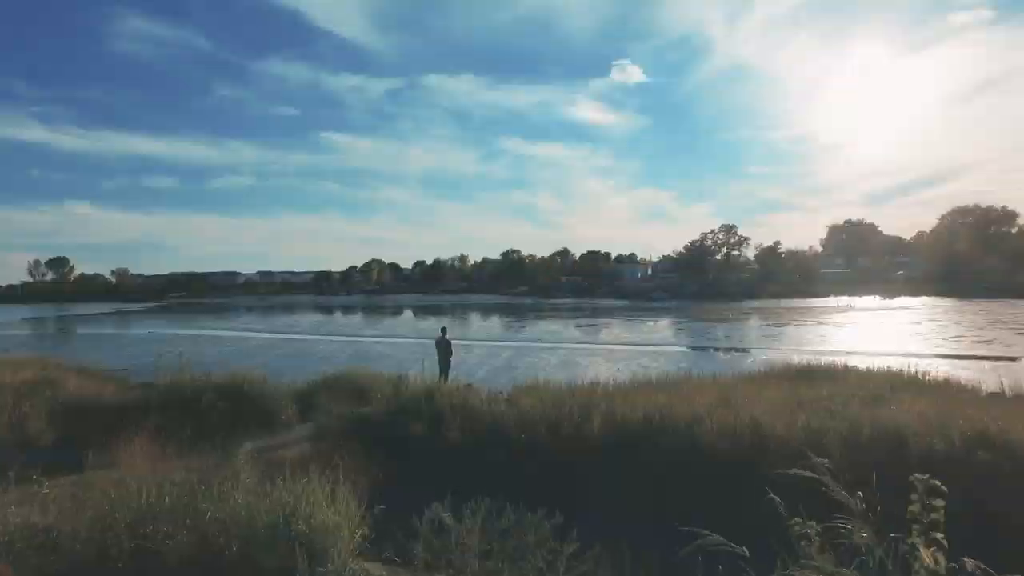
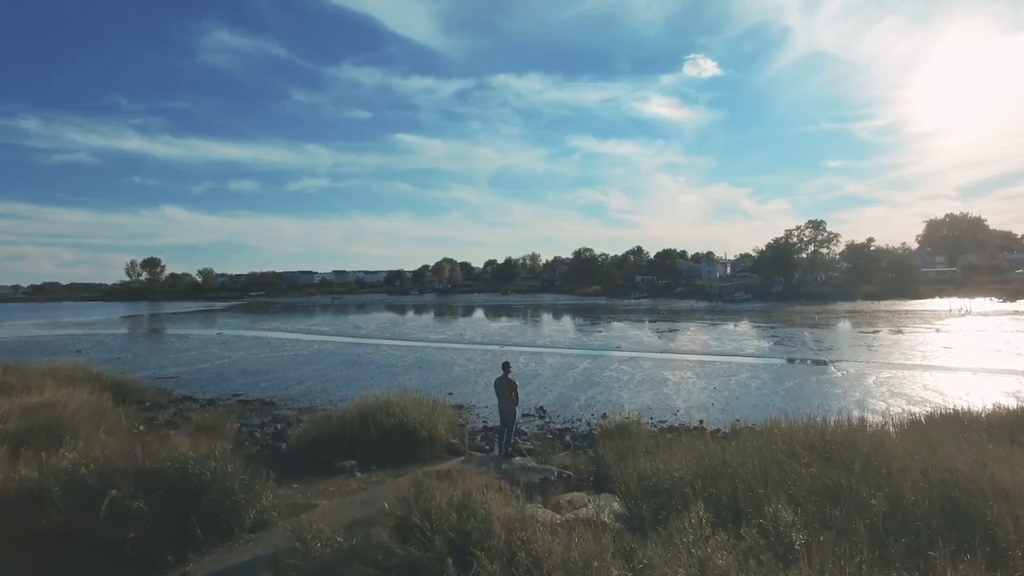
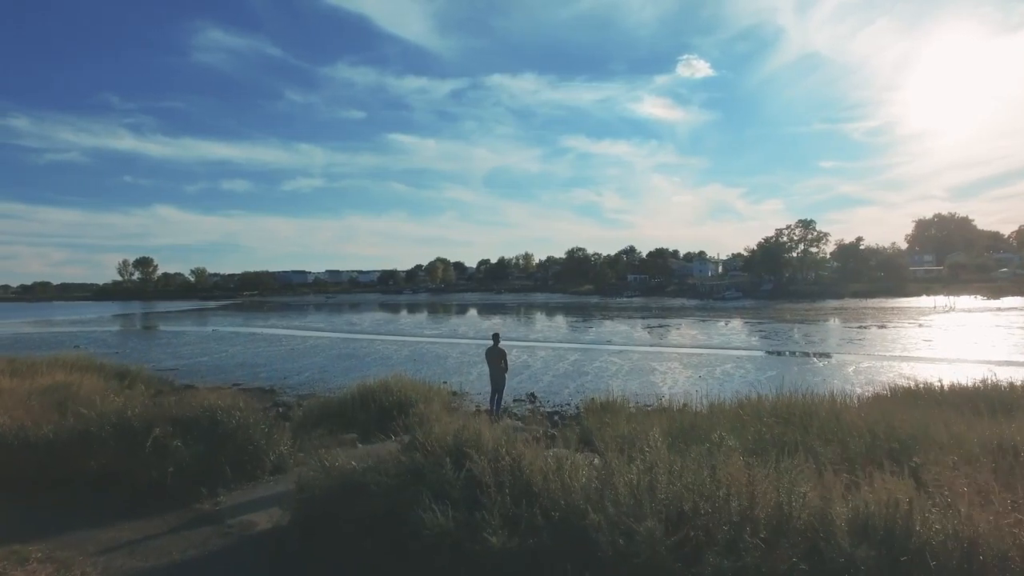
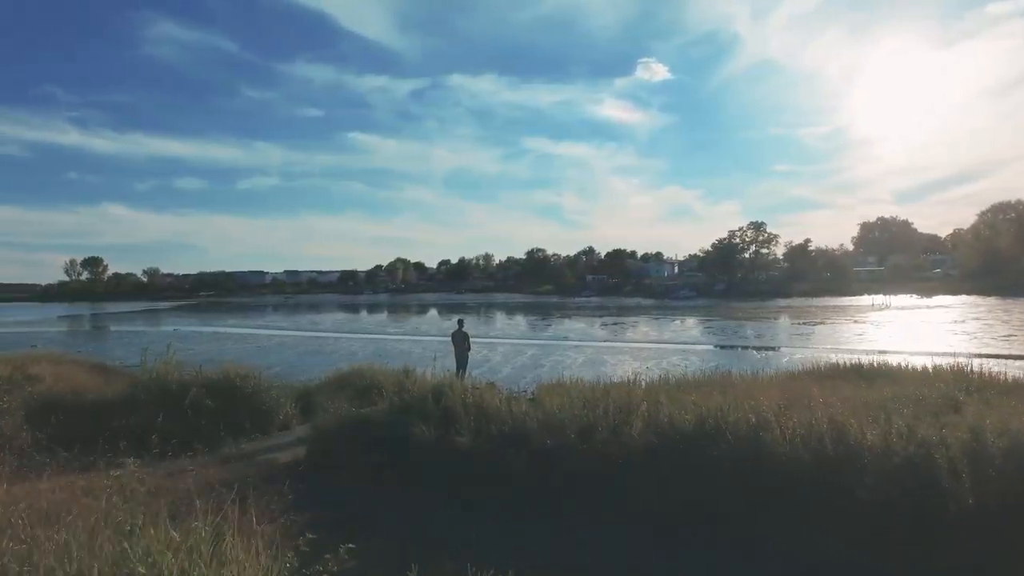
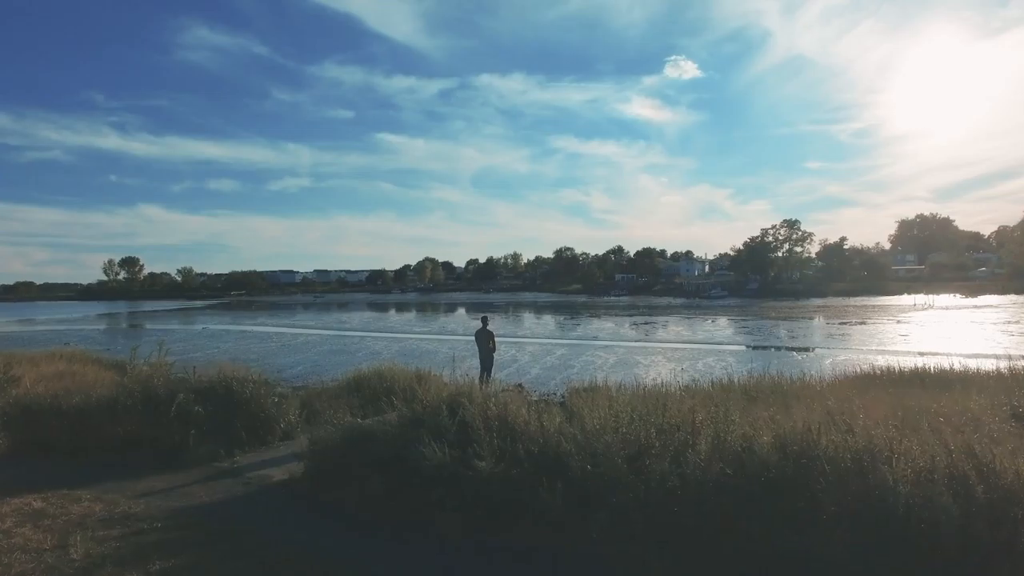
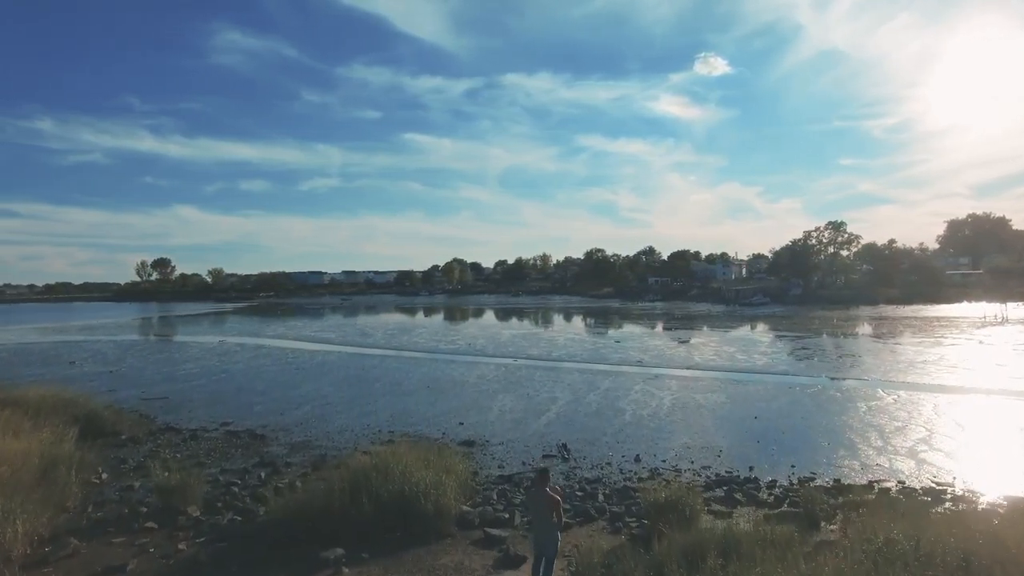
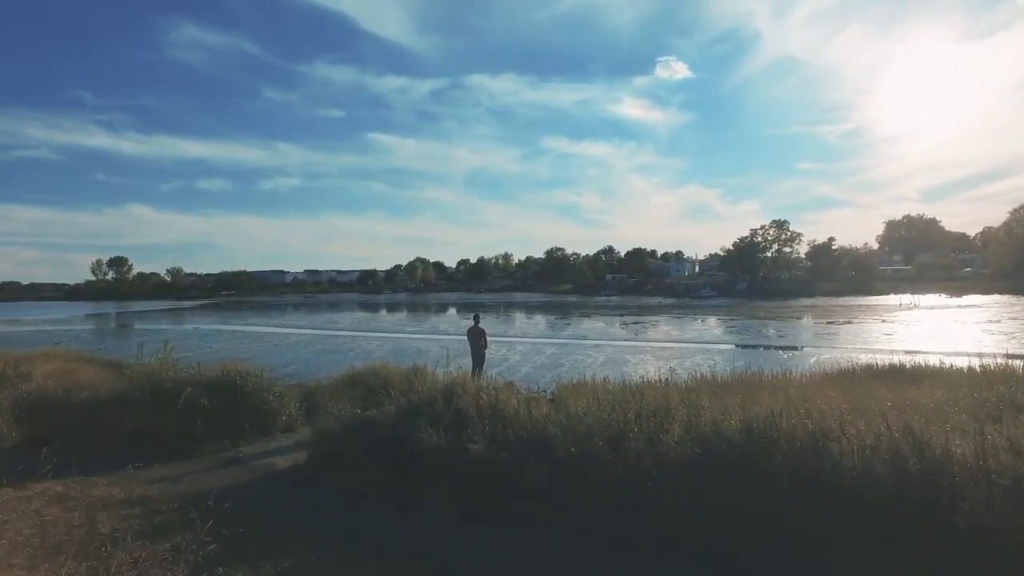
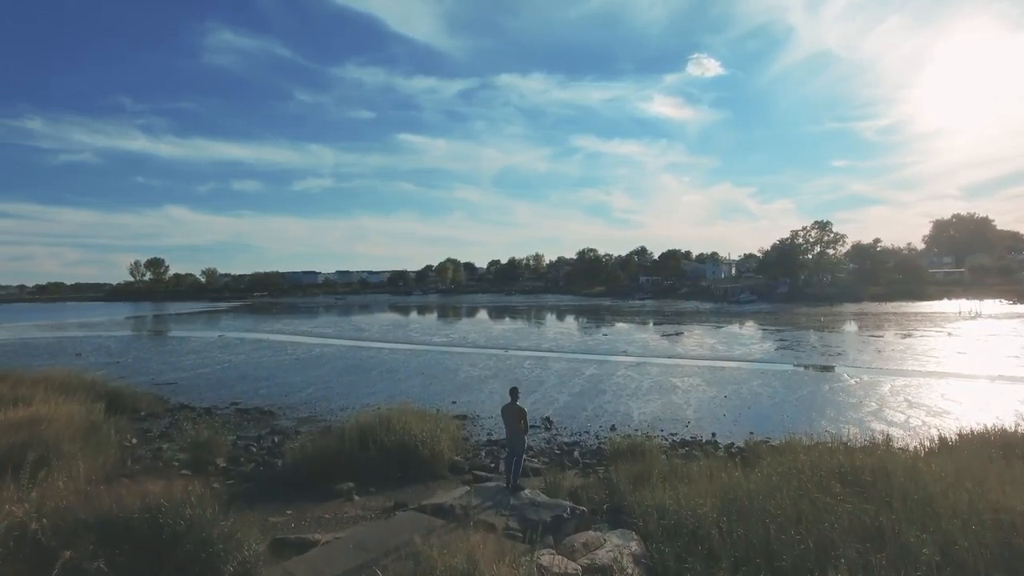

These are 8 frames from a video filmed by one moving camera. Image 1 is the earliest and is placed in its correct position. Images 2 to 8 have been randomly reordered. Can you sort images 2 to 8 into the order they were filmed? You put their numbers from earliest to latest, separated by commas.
4, 7, 5, 3, 2, 8, 6
